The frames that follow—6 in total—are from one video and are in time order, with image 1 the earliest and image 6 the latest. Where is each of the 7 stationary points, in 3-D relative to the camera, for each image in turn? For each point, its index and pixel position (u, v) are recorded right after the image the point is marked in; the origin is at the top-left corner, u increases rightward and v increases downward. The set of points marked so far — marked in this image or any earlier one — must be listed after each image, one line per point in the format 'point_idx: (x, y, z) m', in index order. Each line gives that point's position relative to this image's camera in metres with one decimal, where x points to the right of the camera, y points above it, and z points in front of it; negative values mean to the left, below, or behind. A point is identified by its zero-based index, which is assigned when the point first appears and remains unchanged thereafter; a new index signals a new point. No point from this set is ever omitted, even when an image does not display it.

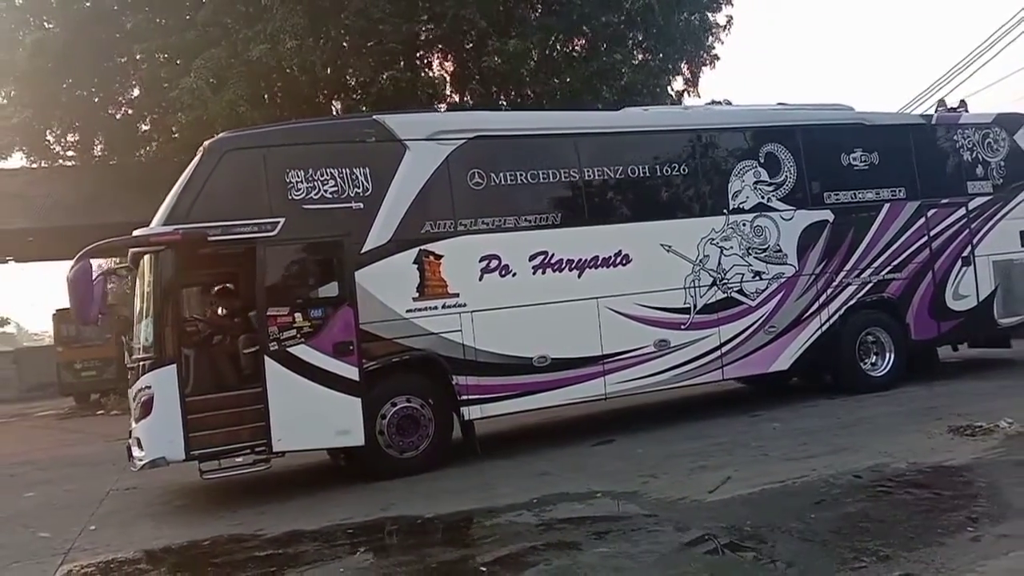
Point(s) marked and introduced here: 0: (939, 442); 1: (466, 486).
0: (+4.0, -1.4, +8.1) m
1: (-0.5, -1.9, +8.6) m
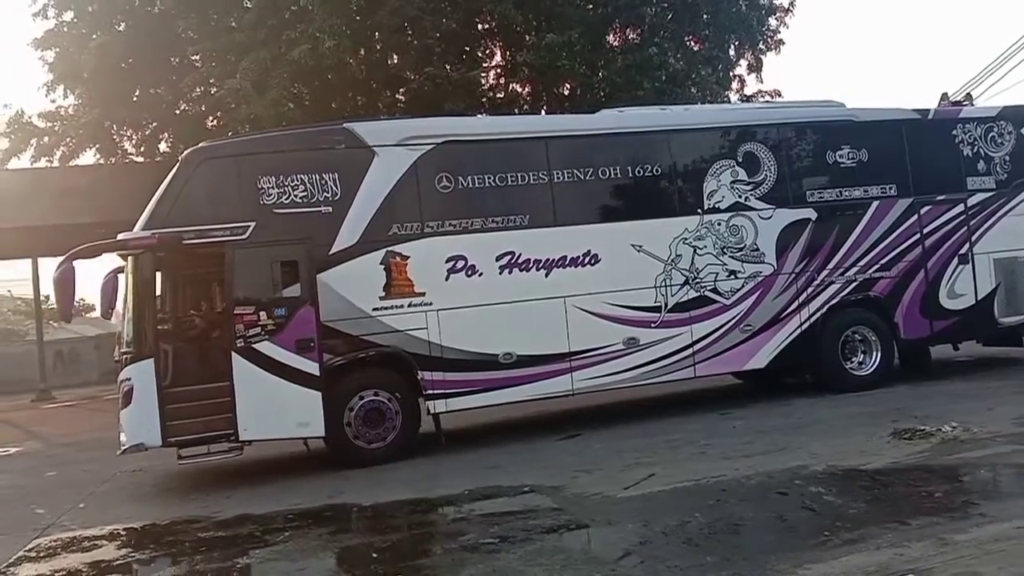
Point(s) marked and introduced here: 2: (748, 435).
0: (+3.4, -1.5, +8.2) m
1: (-1.0, -2.0, +9.1) m
2: (+2.5, -1.6, +9.4) m
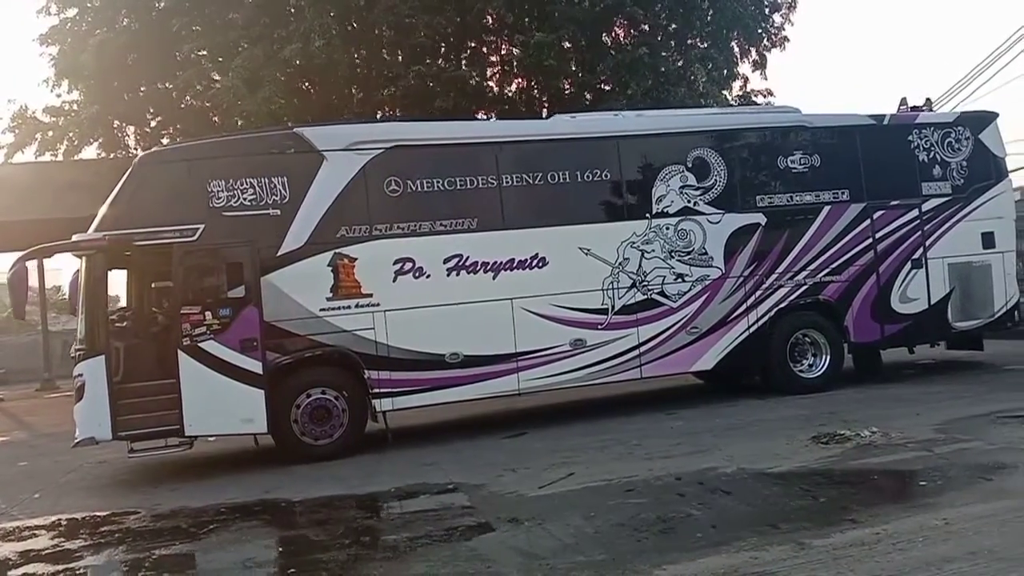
0: (+2.7, -1.5, +8.4) m
1: (-1.7, -2.0, +9.4) m
2: (+1.8, -1.6, +9.7) m
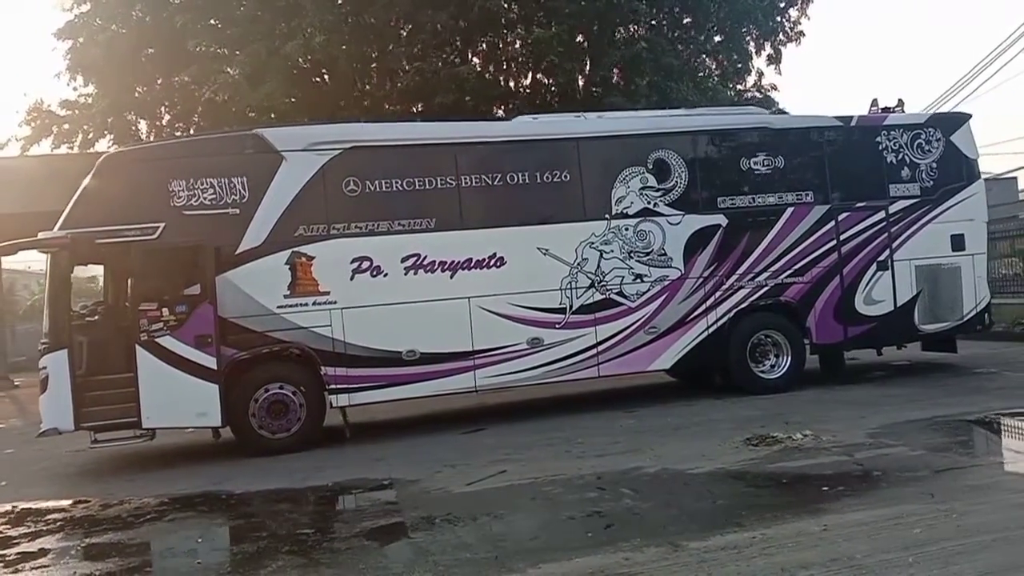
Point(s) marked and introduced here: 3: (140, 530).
0: (+2.0, -1.6, +8.5) m
1: (-2.3, -2.0, +9.7) m
2: (+1.3, -1.6, +9.8) m
3: (-3.2, -2.1, +7.5) m
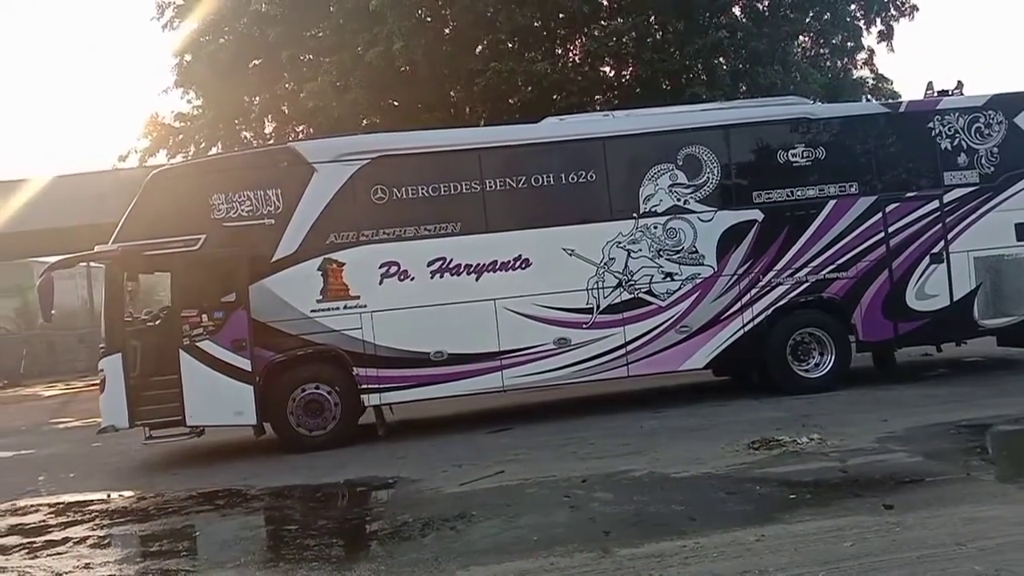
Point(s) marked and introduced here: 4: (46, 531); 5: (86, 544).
0: (+2.0, -1.6, +8.4) m
1: (-2.1, -2.0, +10.2) m
2: (+1.4, -1.7, +9.8) m
3: (-3.3, -2.2, +8.1) m
4: (-4.3, -2.3, +8.1) m
5: (-3.6, -2.2, +7.5) m
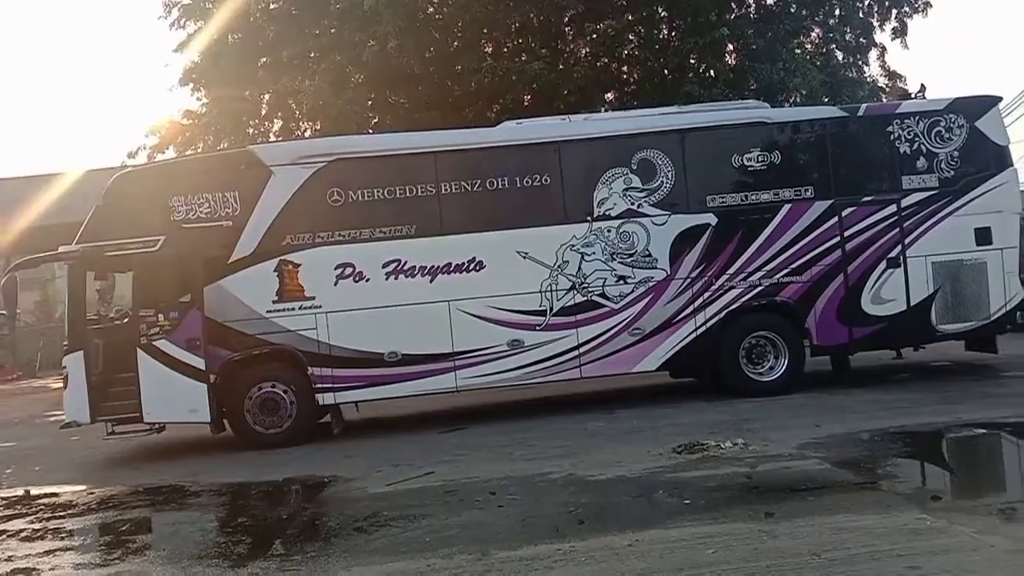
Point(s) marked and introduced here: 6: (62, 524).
0: (+1.3, -1.6, +8.5) m
1: (-2.8, -2.0, +10.4) m
2: (+0.7, -1.7, +9.9) m
3: (-4.0, -2.2, +8.4) m
4: (-5.0, -2.3, +8.4) m
5: (-4.4, -2.2, +7.8) m
6: (-4.2, -2.2, +8.2) m
